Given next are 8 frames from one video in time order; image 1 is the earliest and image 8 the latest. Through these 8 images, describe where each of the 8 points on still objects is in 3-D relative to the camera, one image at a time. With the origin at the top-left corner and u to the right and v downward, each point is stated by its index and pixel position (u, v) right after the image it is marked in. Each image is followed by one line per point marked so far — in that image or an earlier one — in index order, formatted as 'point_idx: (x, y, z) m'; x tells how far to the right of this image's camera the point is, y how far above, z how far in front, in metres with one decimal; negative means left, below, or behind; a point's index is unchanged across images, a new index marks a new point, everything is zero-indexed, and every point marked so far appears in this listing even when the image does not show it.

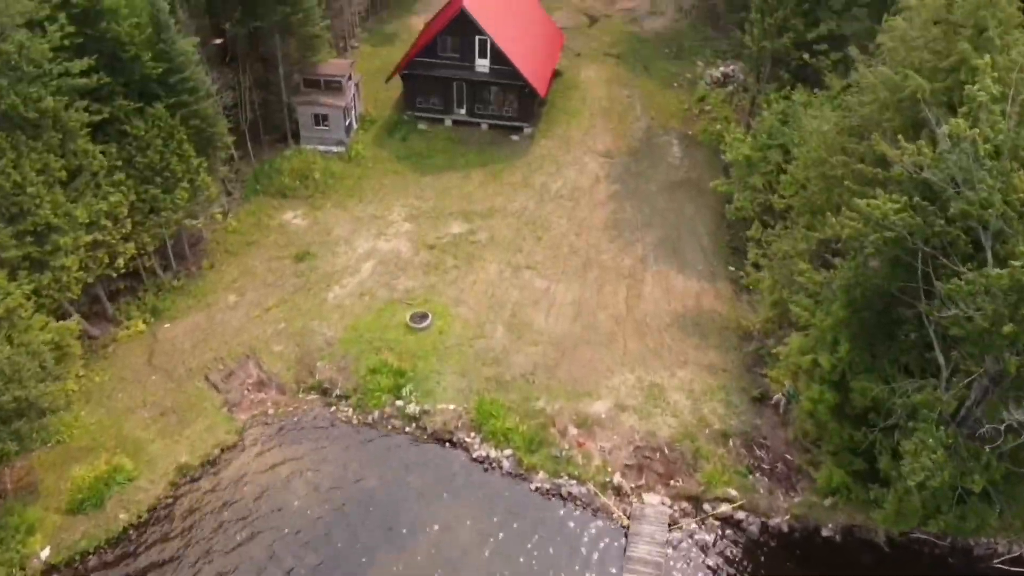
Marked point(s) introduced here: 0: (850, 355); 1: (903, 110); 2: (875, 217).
0: (+6.9, -1.4, +16.7) m
1: (+7.4, +3.4, +15.5) m
2: (+6.5, +1.3, +14.7) m
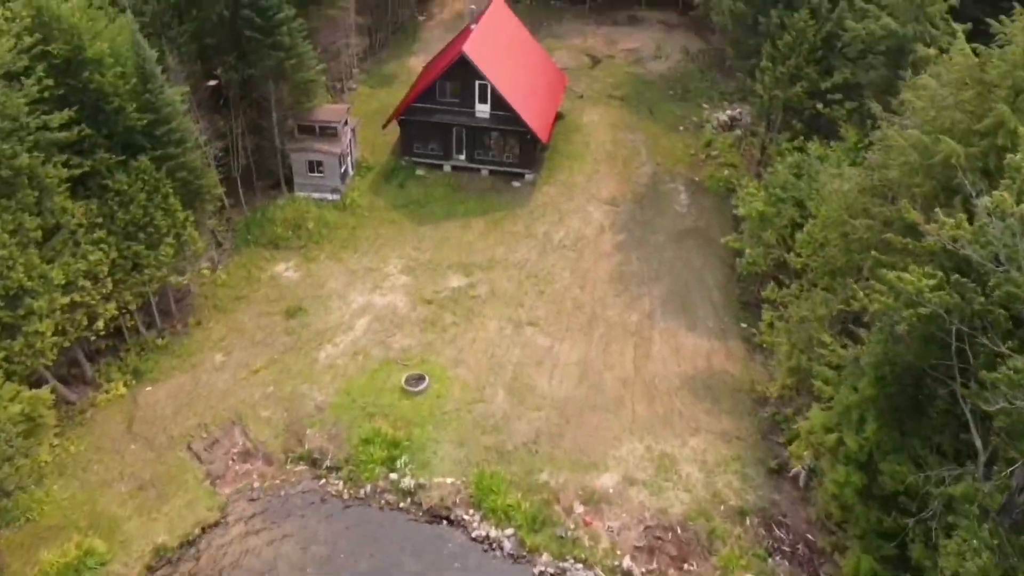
0: (+6.9, -2.8, +15.4) m
1: (+7.5, +2.0, +14.5) m
2: (+6.6, -0.1, +13.6) m
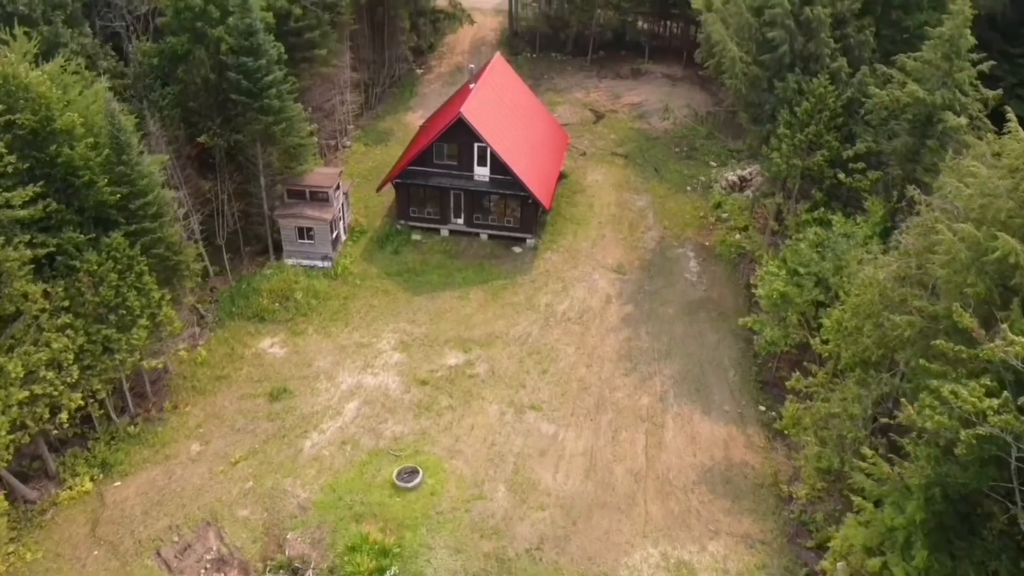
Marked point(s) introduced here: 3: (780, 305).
0: (+6.9, -4.6, +13.7) m
1: (+7.5, +0.3, +12.9) m
2: (+6.6, -1.8, +11.9) m
3: (+6.4, -0.4, +19.7) m
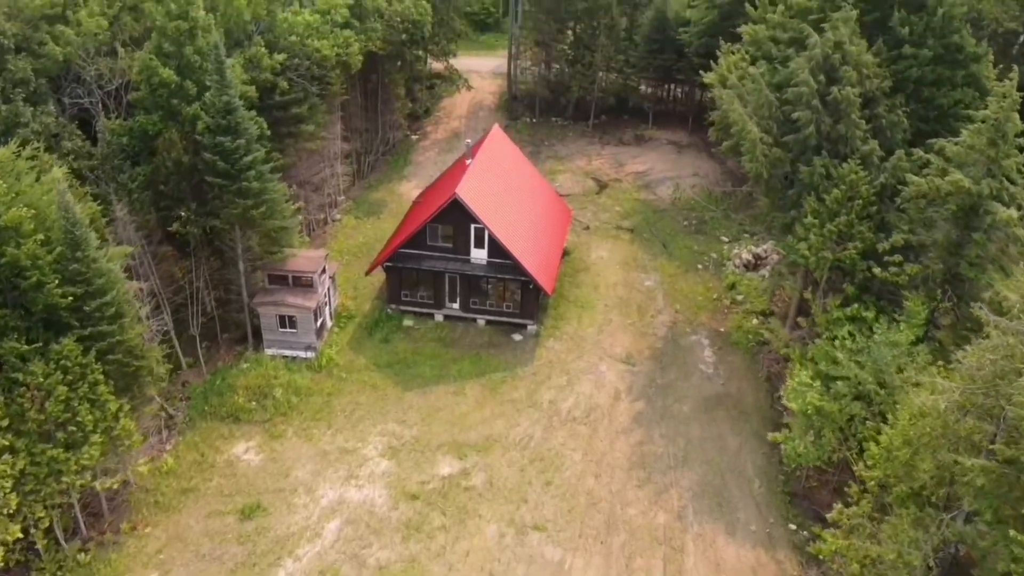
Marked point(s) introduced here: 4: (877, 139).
0: (+7.0, -6.6, +11.2) m
1: (+7.5, -1.7, +10.7) m
2: (+6.6, -3.7, +9.6) m
3: (+6.5, -2.8, +17.5) m
4: (+8.8, +3.6, +19.8) m
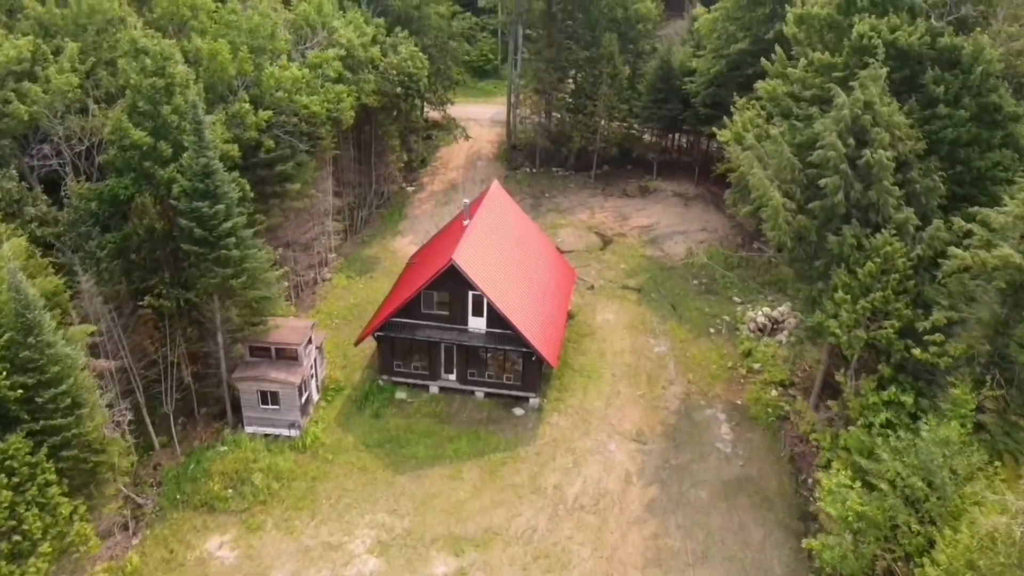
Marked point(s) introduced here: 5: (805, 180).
0: (+7.1, -8.0, +9.1) m
1: (+7.6, -3.1, +8.9) m
2: (+6.7, -5.0, +7.7) m
3: (+6.5, -4.5, +15.5) m
4: (+8.9, +1.8, +18.2) m
5: (+6.9, +2.5, +19.2) m
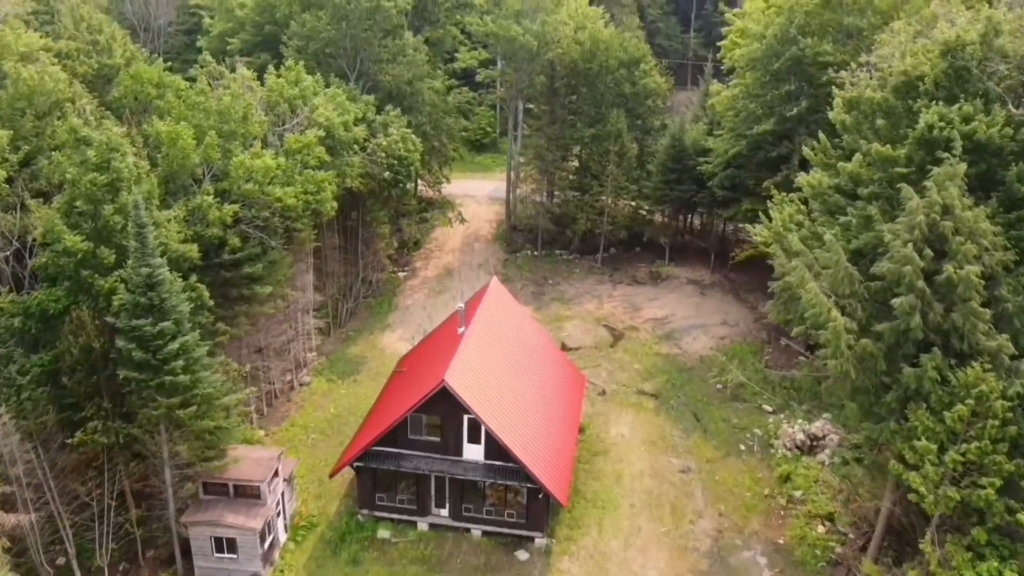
0: (+7.2, -9.9, +5.1) m
1: (+7.7, -5.0, +5.3) m
2: (+6.8, -6.8, +3.9) m
3: (+6.6, -6.9, +11.8) m
4: (+9.0, -0.8, +14.9) m
5: (+6.9, -0.2, +16.0) m
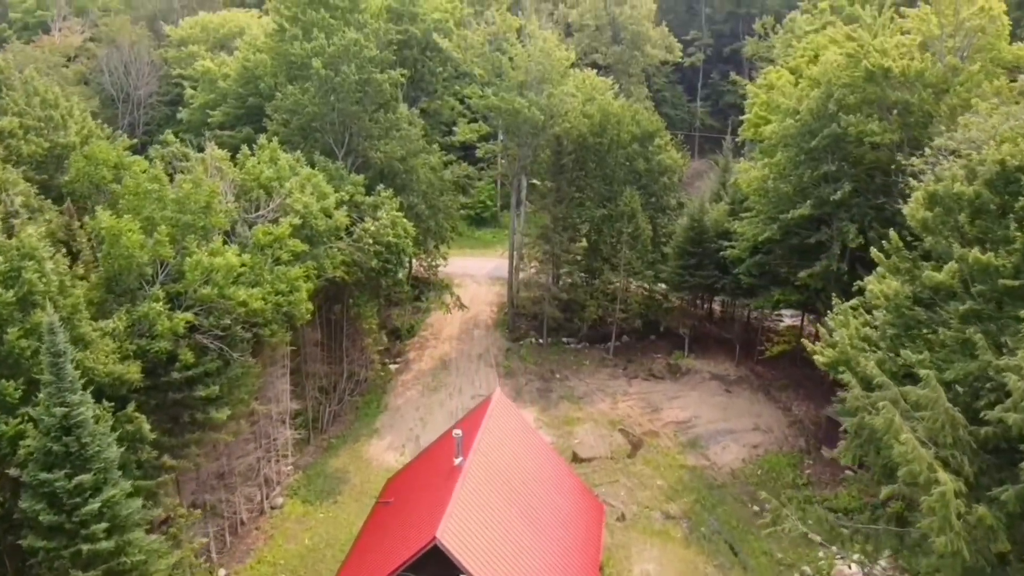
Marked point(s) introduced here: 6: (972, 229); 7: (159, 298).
0: (+7.4, -11.3, +0.9) m
1: (+7.9, -6.5, +1.4) m
2: (+7.0, -8.2, 0.0) m
3: (+6.8, -8.8, +7.8) m
4: (+9.1, -3.0, +11.4) m
5: (+7.1, -2.4, +12.5) m
6: (+8.3, +1.1, +14.8) m
7: (-7.6, -0.2, +17.7) m
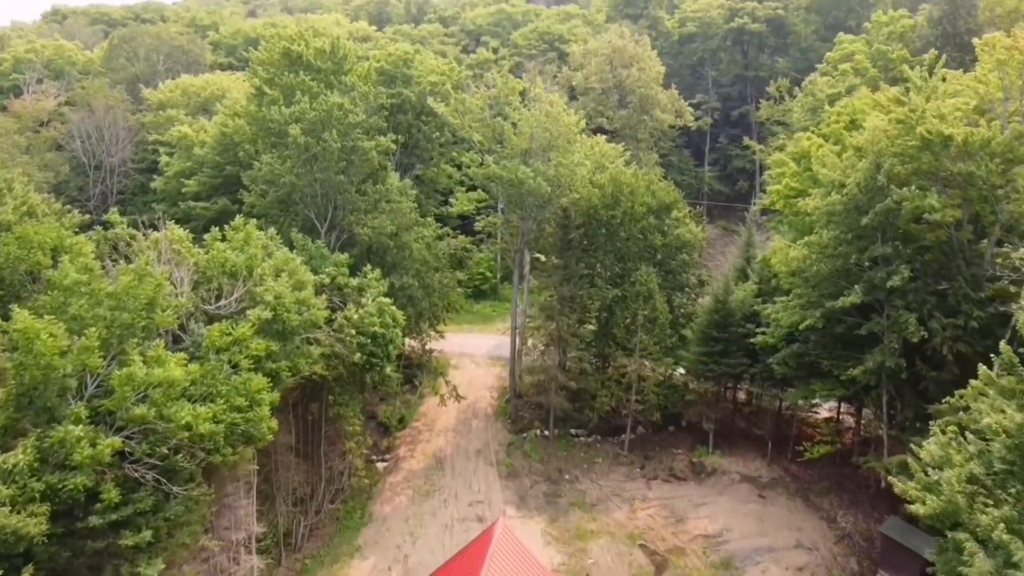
0: (+7.6, -12.2, -3.3) m
1: (+8.1, -7.4, -2.5) m
2: (+7.2, -9.0, -4.0) m
3: (+7.0, -10.1, +3.8) m
4: (+9.3, -4.6, +7.7) m
5: (+7.3, -4.1, +8.9) m
6: (+8.5, -0.8, +11.5) m
7: (-7.5, -2.3, +14.2) m
